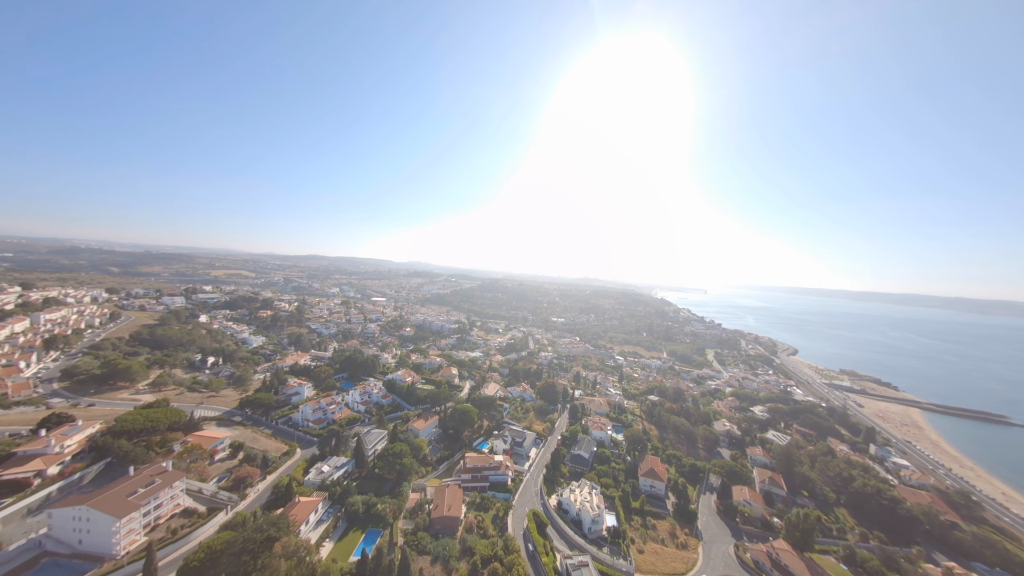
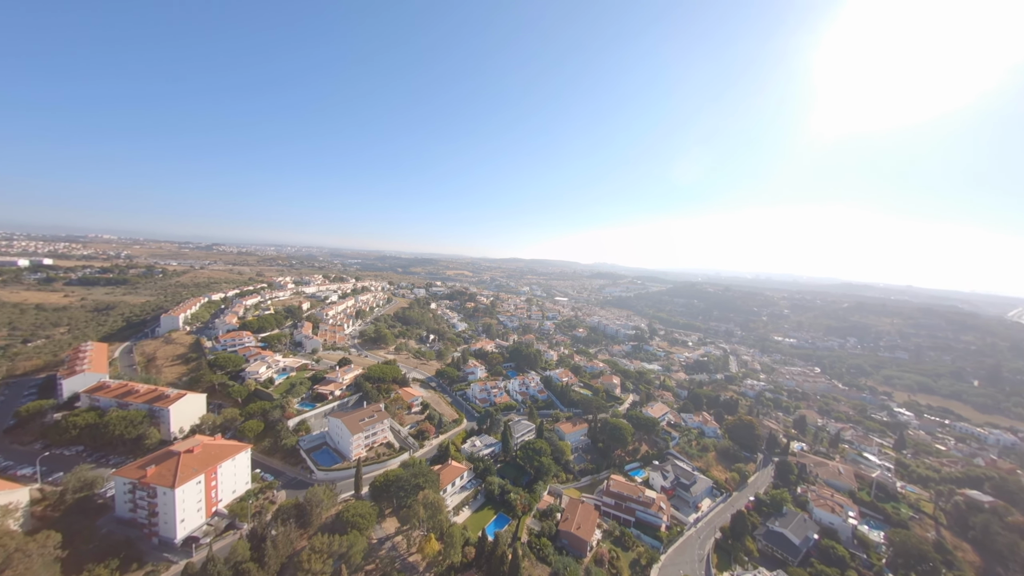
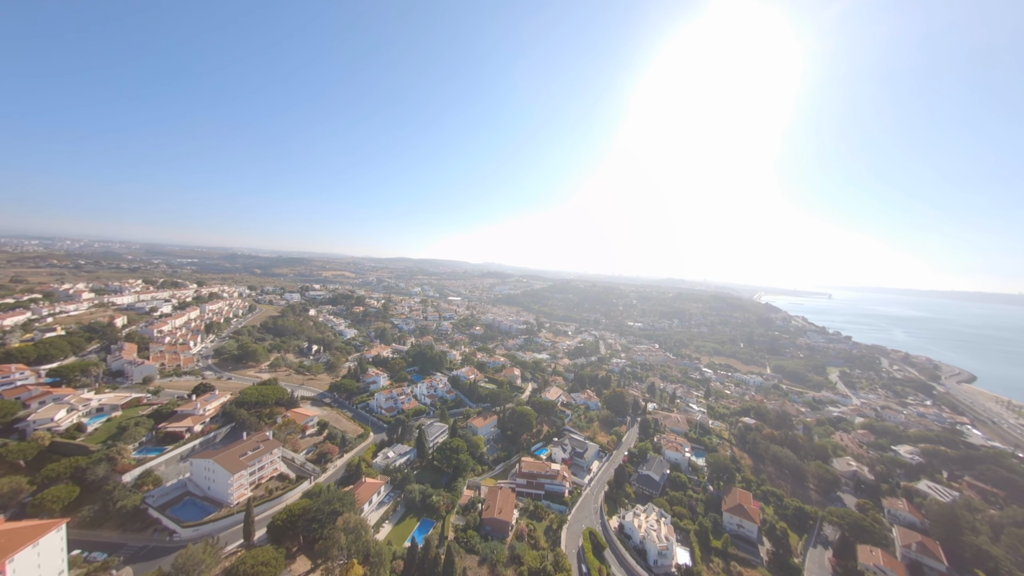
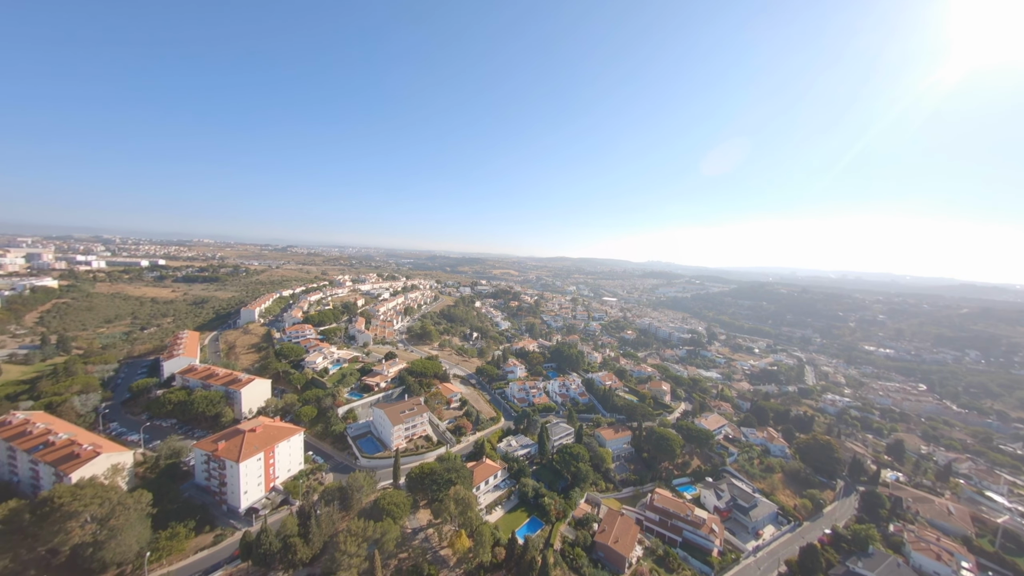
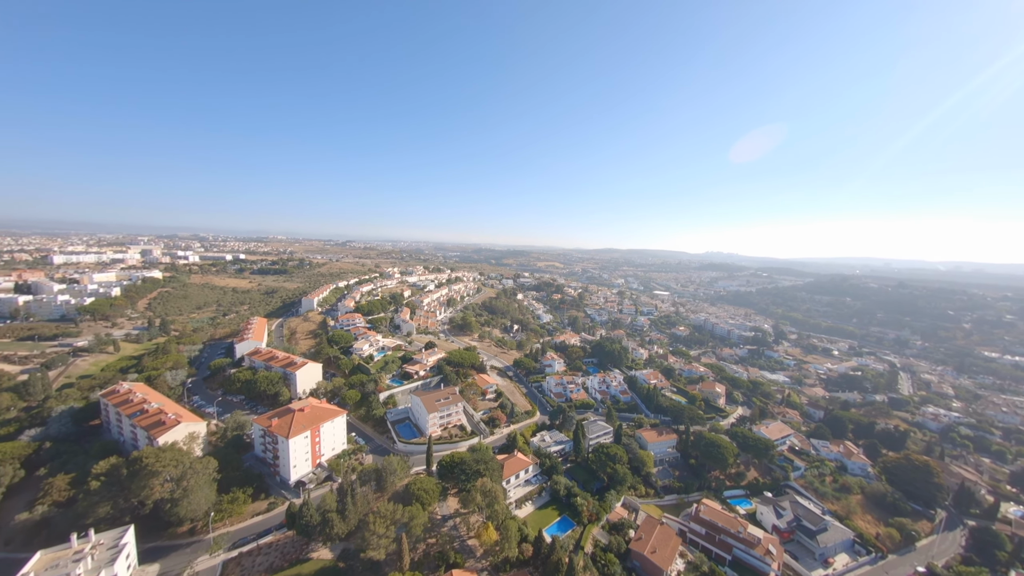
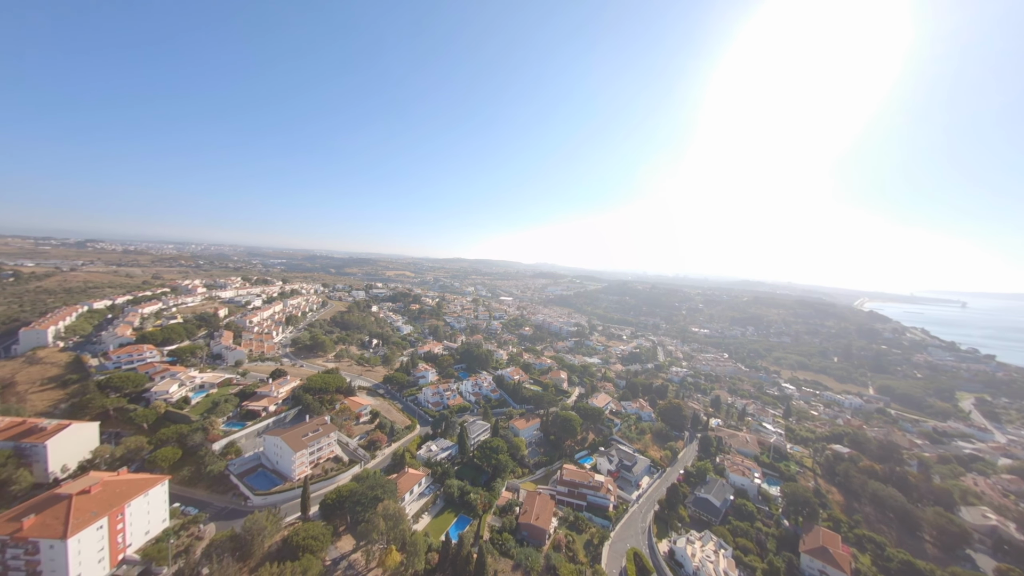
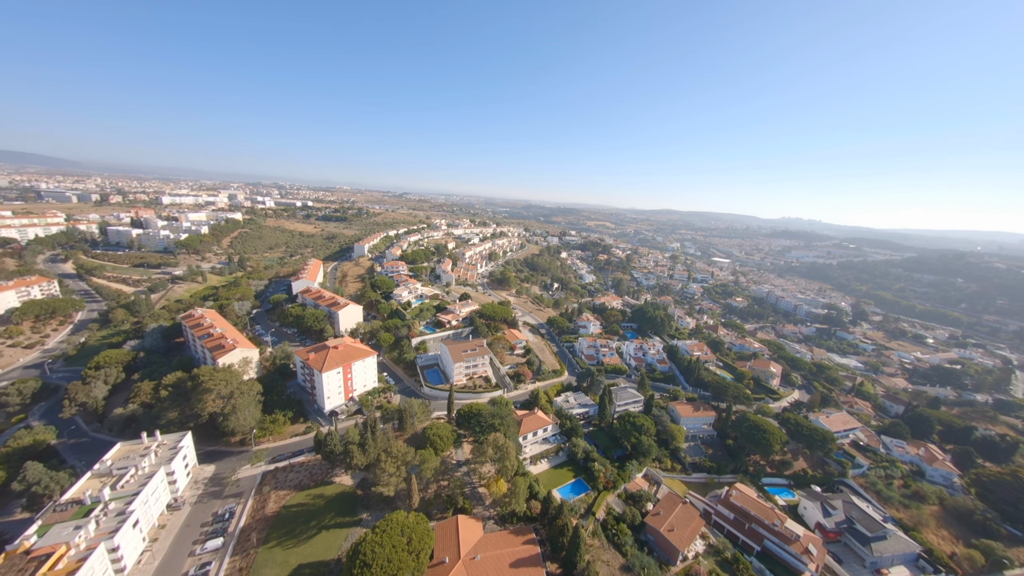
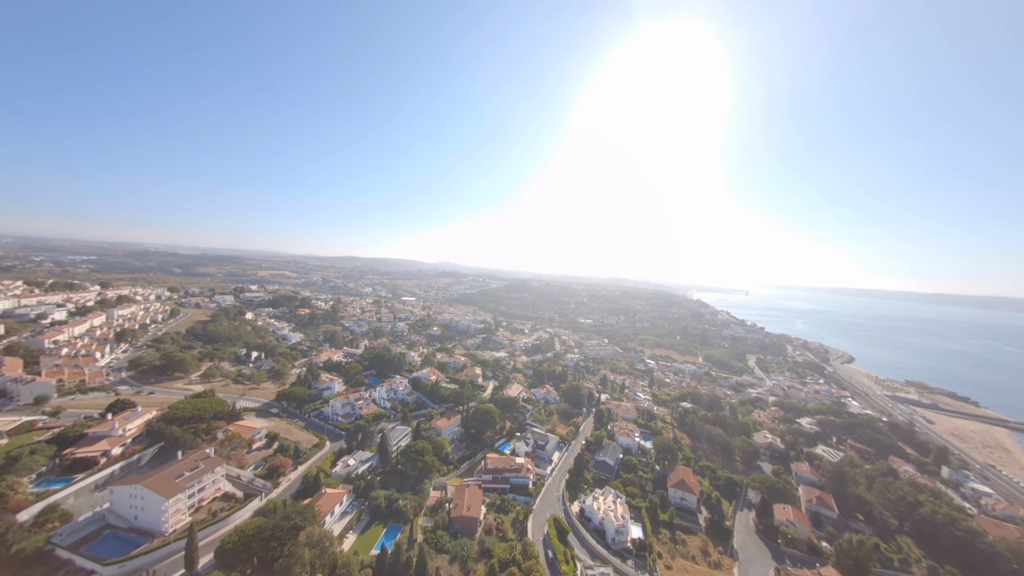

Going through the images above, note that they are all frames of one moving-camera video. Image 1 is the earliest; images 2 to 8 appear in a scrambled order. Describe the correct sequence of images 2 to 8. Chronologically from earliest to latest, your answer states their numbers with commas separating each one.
8, 3, 6, 2, 4, 5, 7
